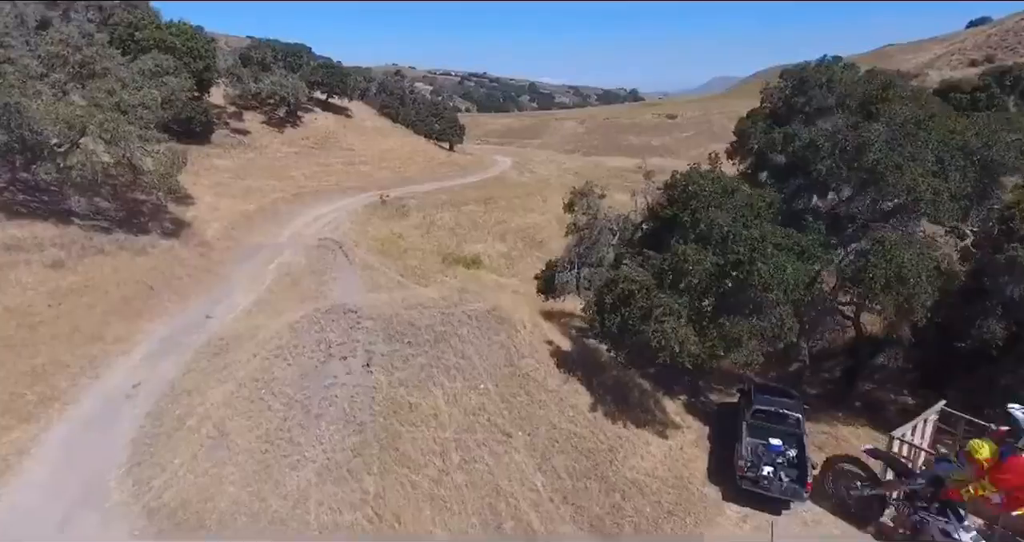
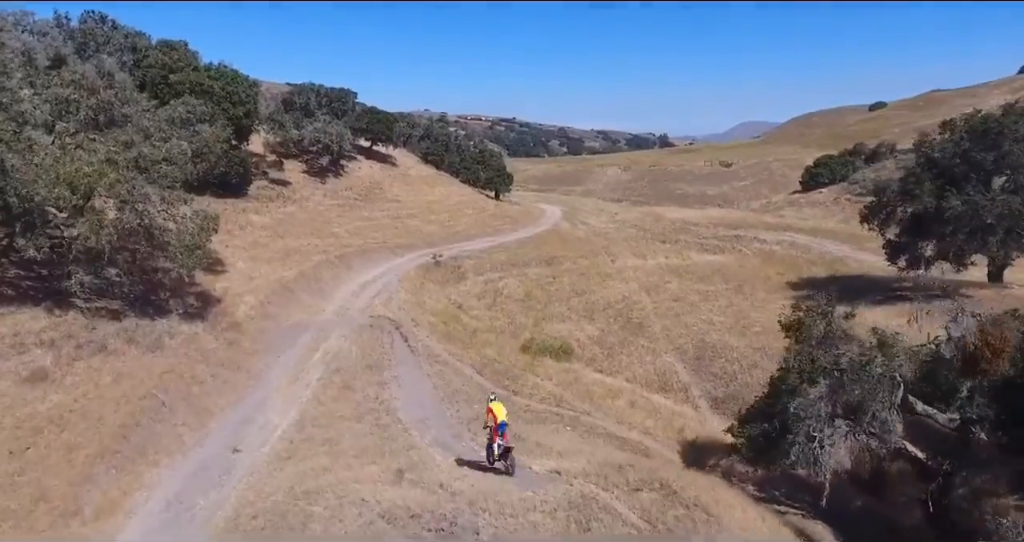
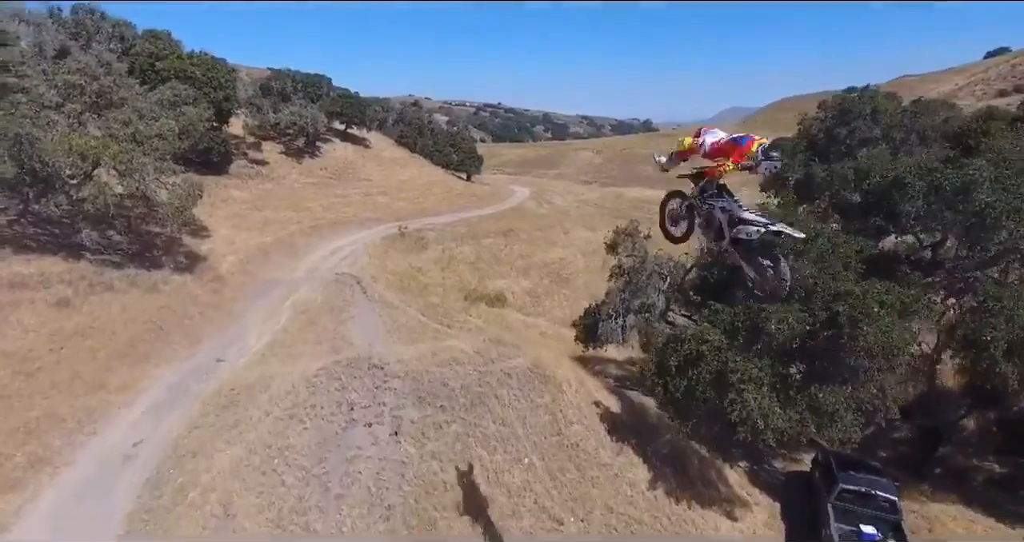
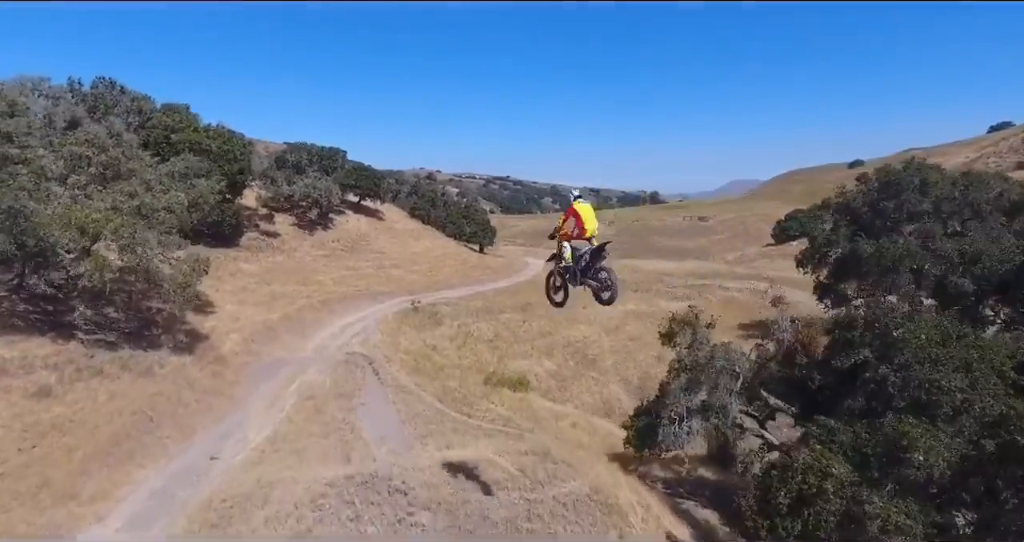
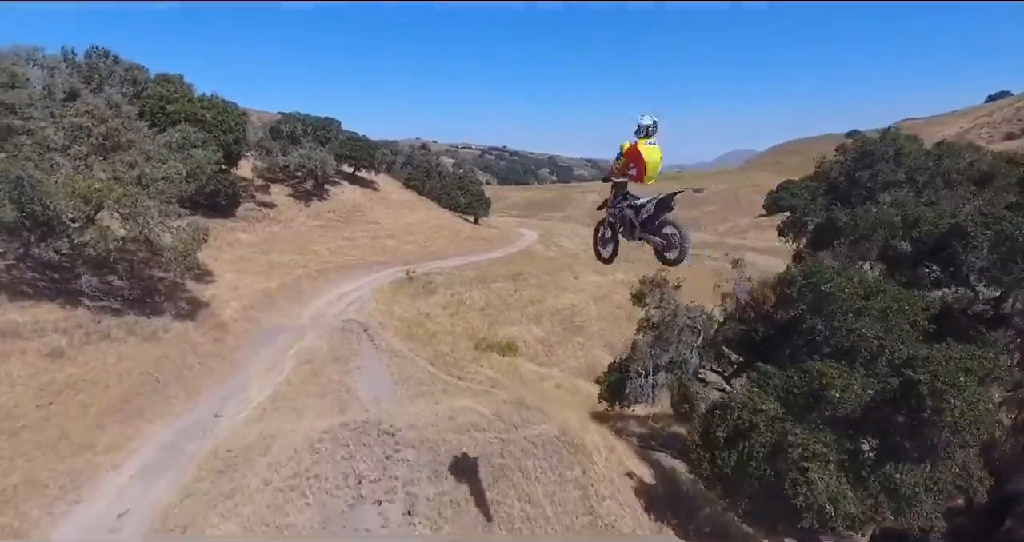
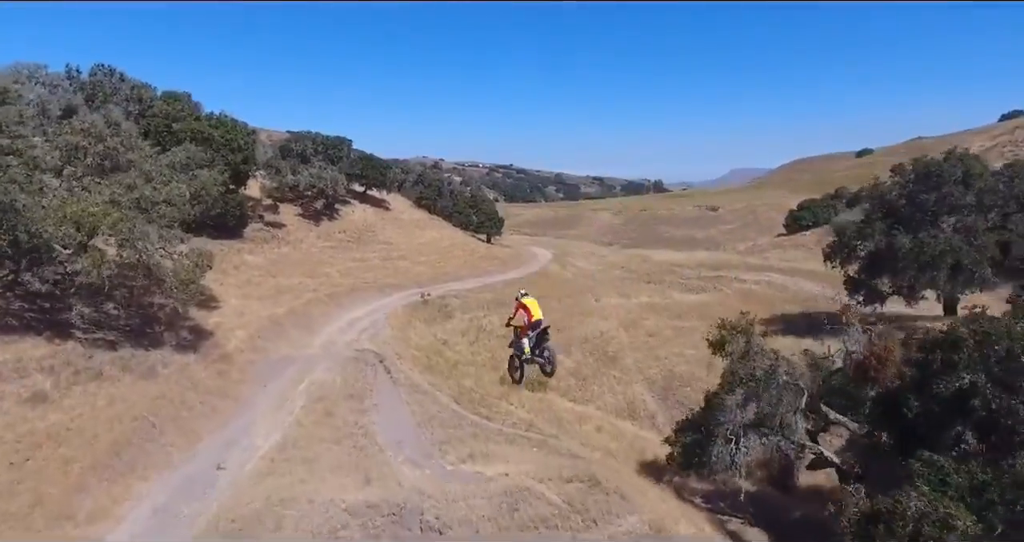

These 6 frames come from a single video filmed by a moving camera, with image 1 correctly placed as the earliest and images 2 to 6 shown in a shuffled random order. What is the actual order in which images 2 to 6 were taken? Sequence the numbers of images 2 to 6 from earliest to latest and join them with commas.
3, 5, 4, 6, 2
